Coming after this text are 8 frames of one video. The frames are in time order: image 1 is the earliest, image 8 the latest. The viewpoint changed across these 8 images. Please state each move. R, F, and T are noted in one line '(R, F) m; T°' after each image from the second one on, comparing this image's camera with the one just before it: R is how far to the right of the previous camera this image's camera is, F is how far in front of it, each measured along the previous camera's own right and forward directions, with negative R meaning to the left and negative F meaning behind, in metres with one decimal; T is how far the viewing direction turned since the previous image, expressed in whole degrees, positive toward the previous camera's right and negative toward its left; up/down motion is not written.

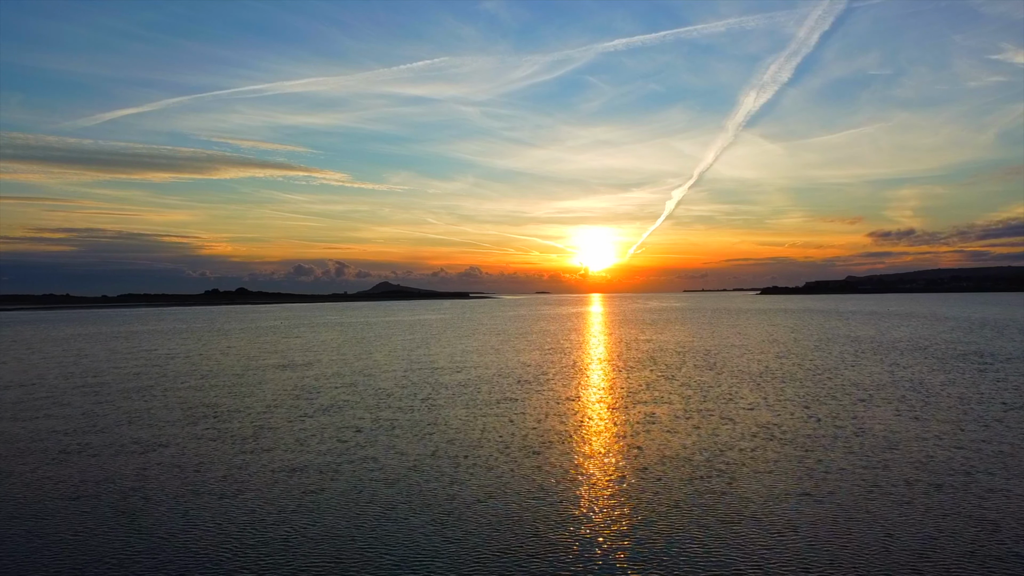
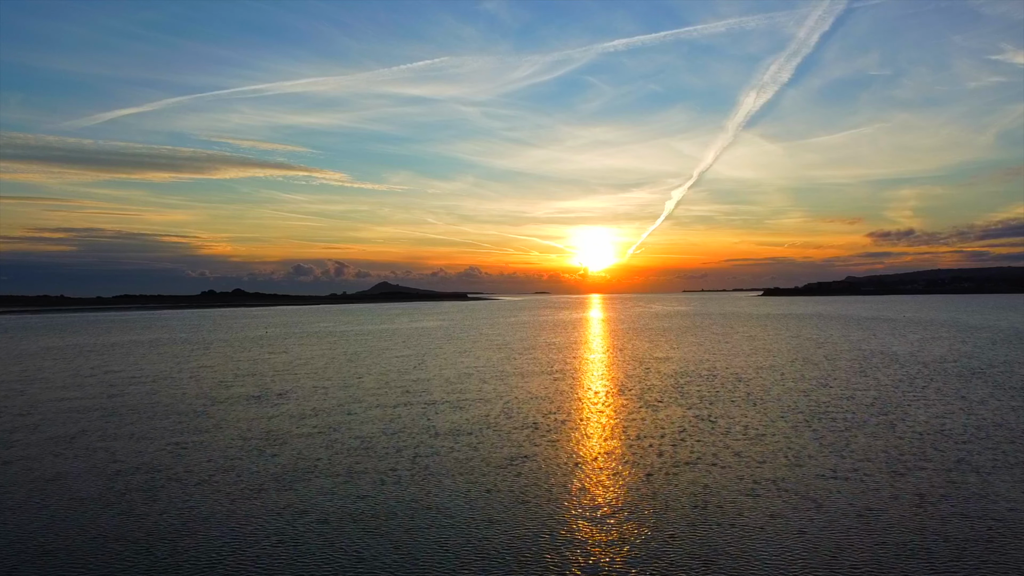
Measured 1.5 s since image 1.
(0.0, +1.2) m; 0°
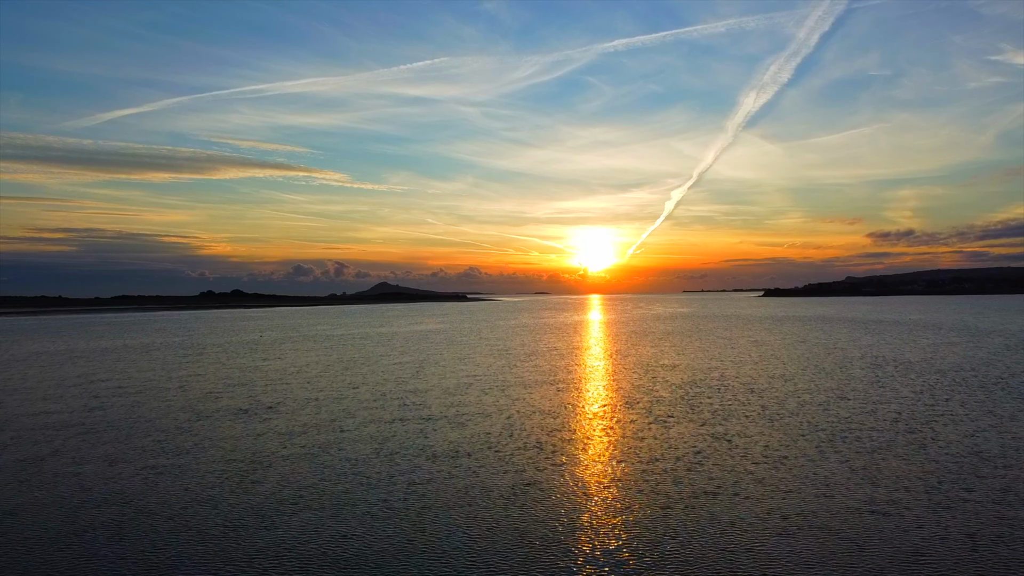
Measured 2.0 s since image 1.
(+0.4, -0.4) m; 0°
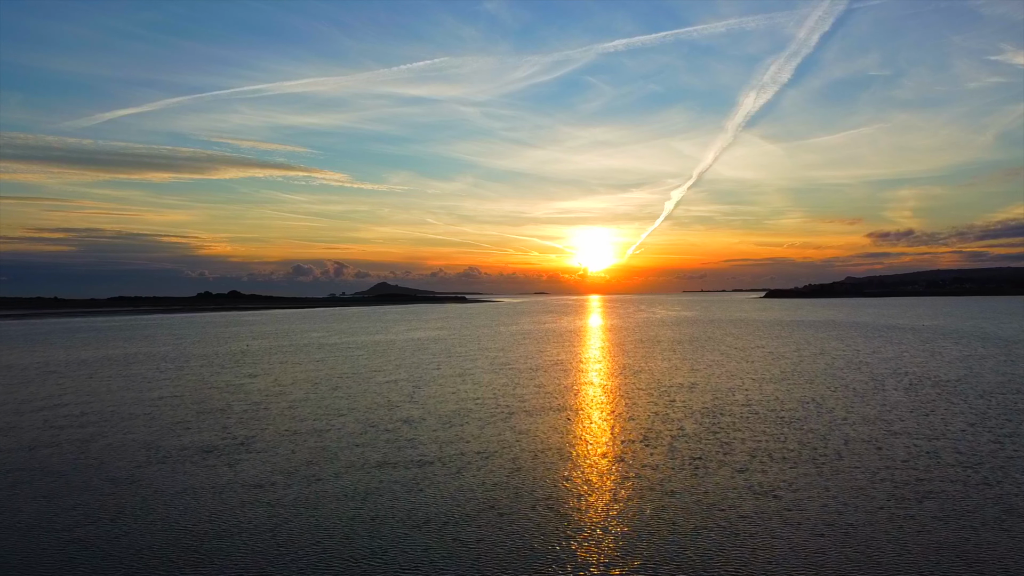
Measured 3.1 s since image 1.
(-0.1, +1.7) m; 0°
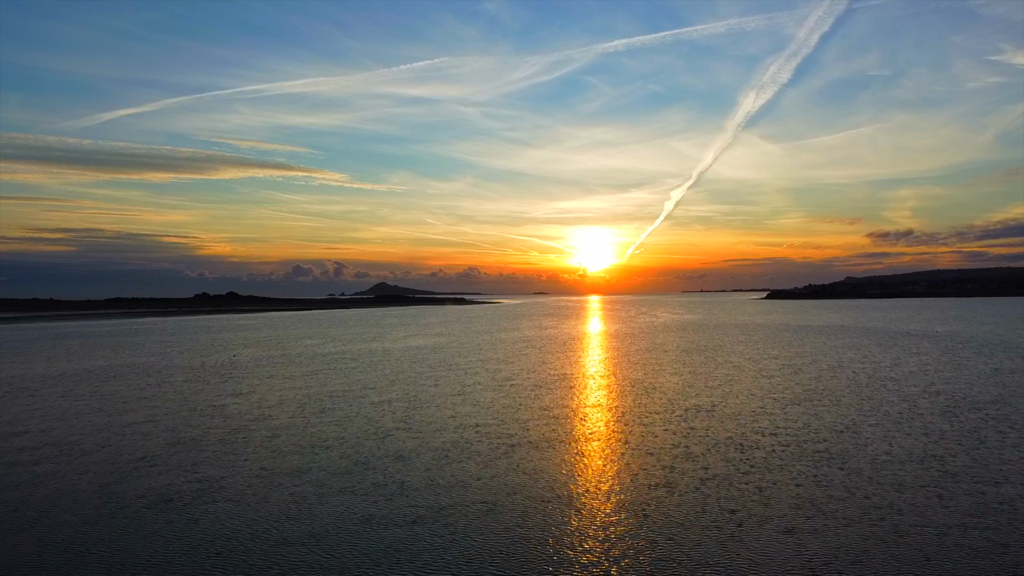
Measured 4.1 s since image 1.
(-0.1, +1.6) m; 0°
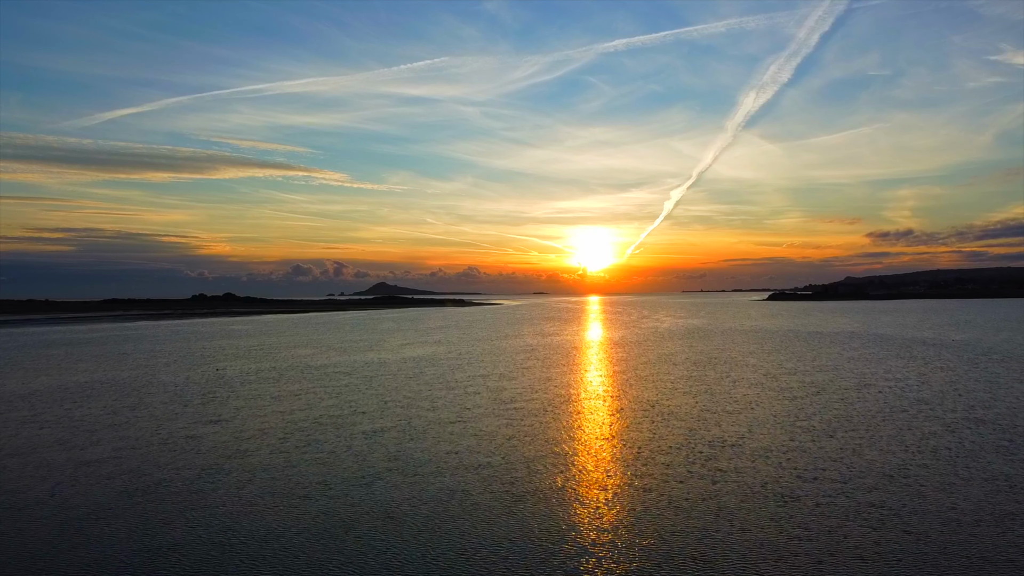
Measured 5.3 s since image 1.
(-0.1, +1.8) m; 0°
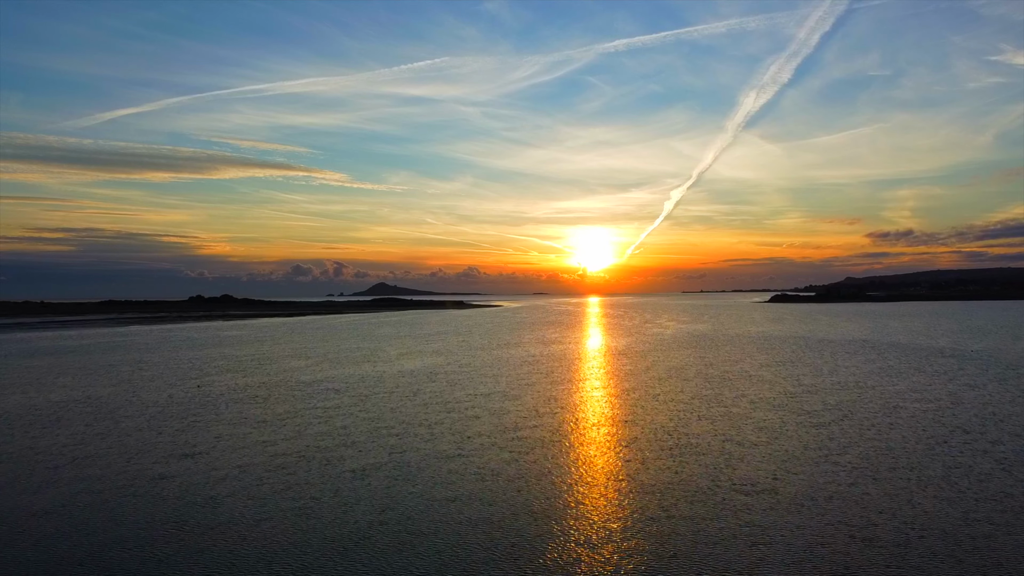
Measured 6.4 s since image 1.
(-0.1, +1.9) m; 0°
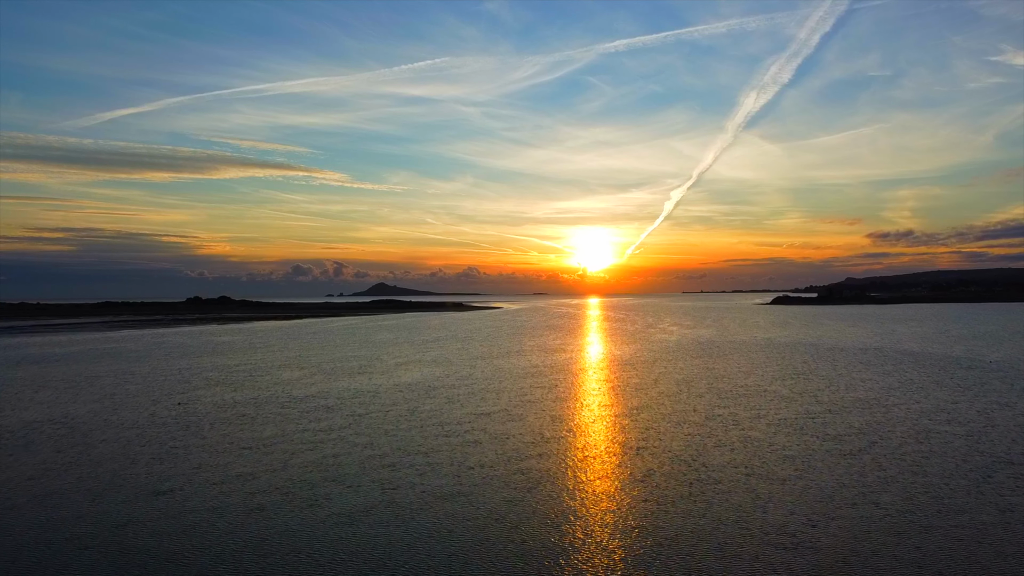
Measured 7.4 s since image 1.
(-0.1, +1.8) m; 0°
